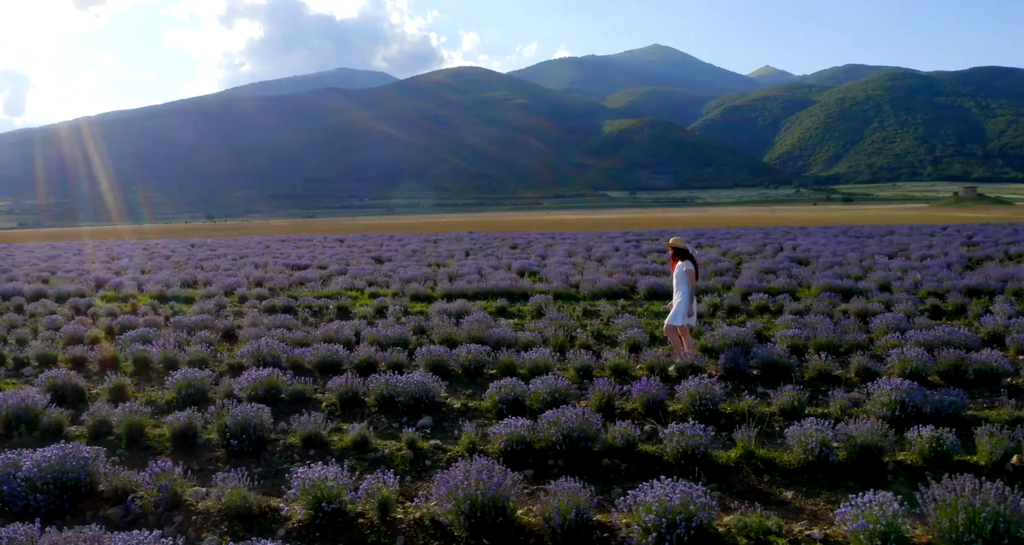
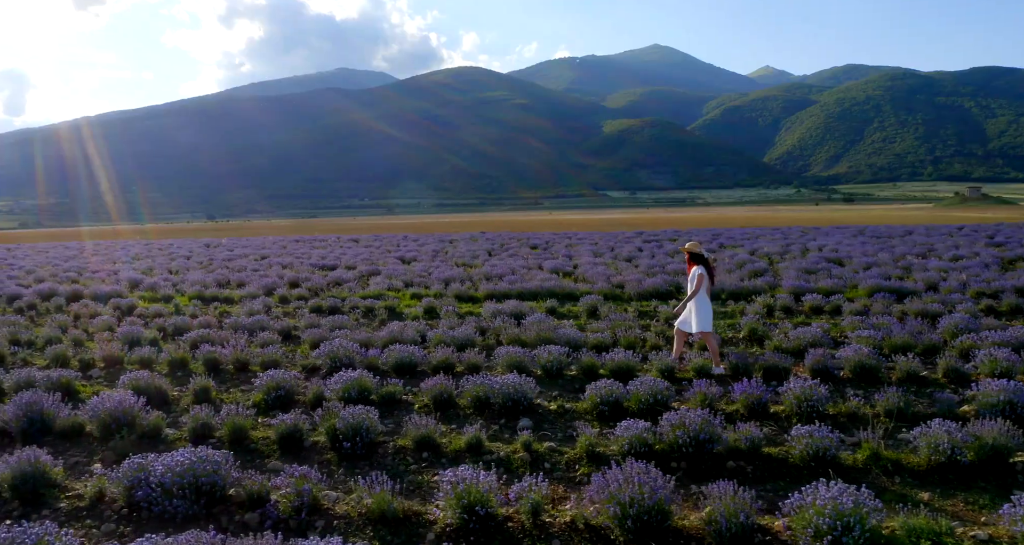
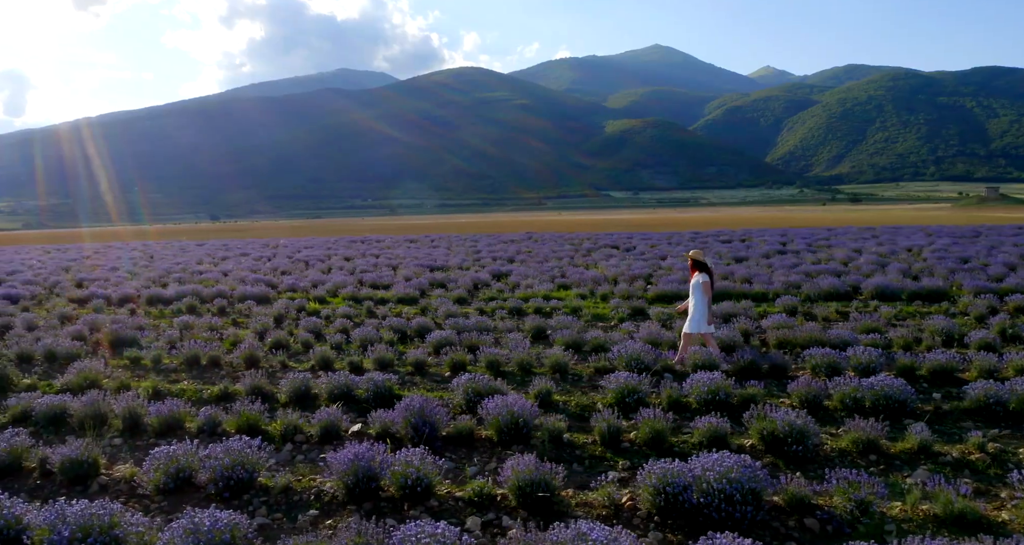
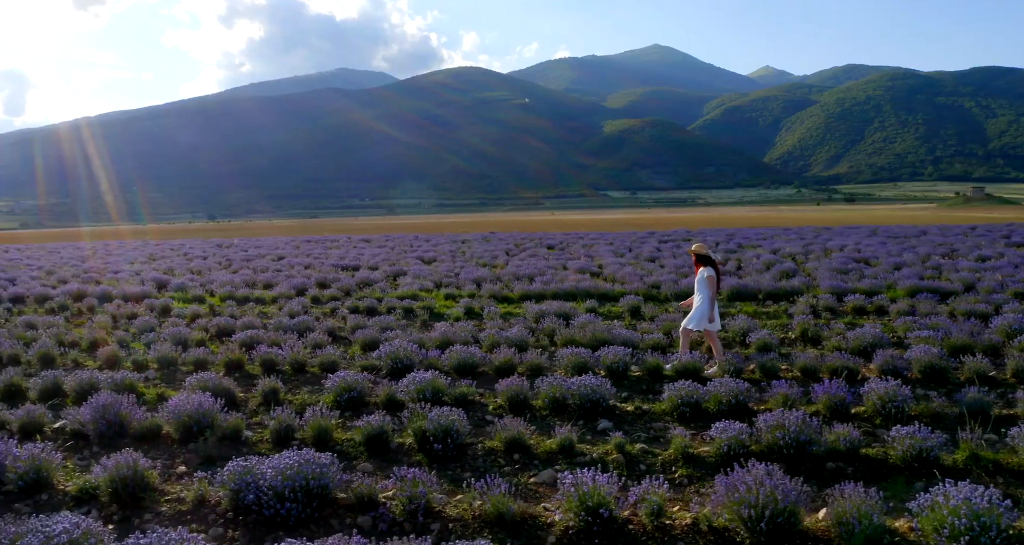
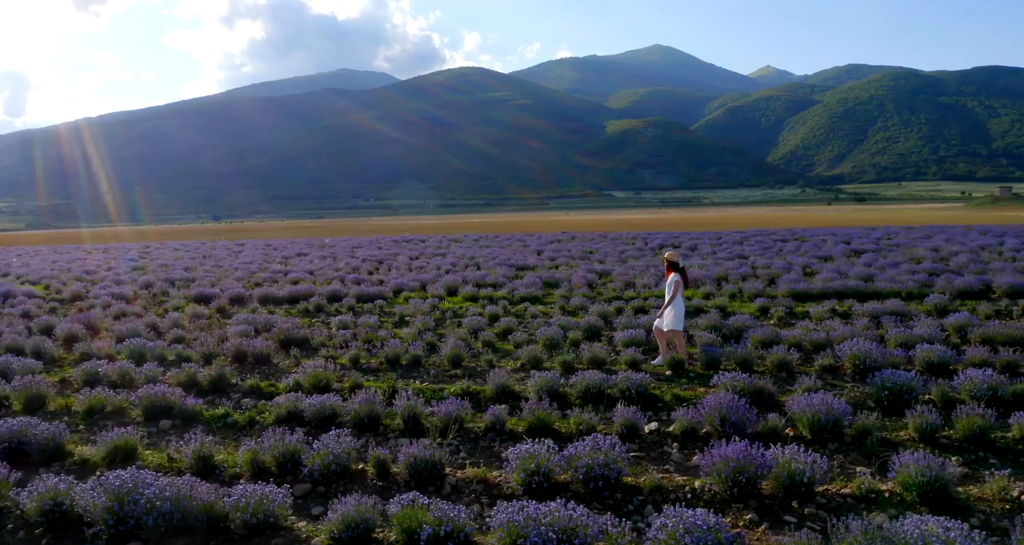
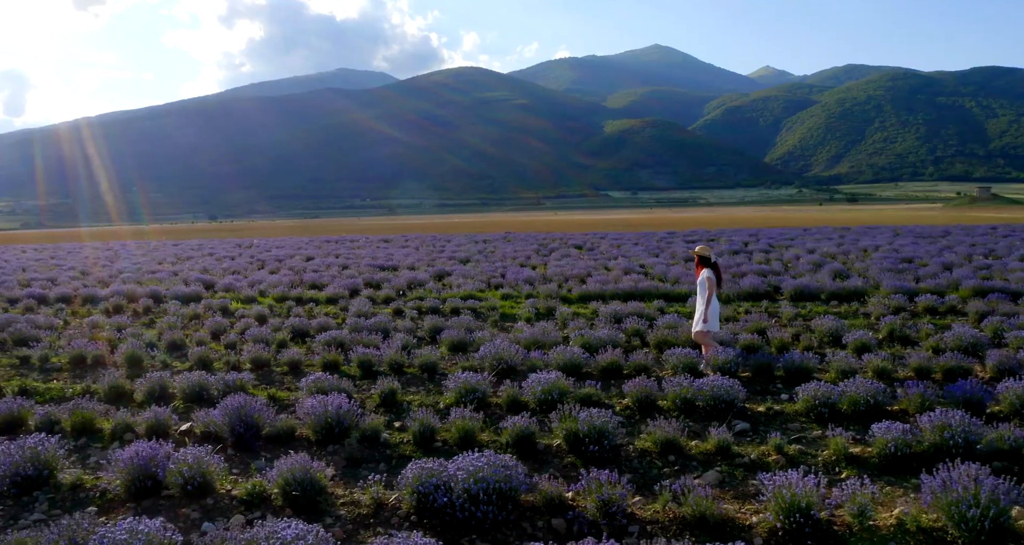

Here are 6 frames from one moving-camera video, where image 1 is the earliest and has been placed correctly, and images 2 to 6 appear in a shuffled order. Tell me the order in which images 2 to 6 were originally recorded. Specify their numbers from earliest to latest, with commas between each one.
2, 4, 6, 3, 5
